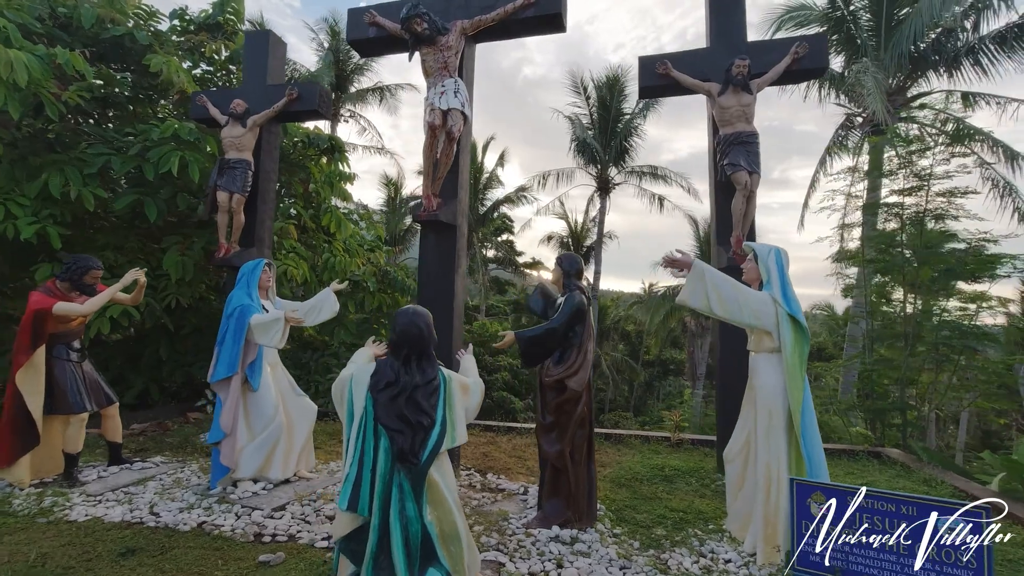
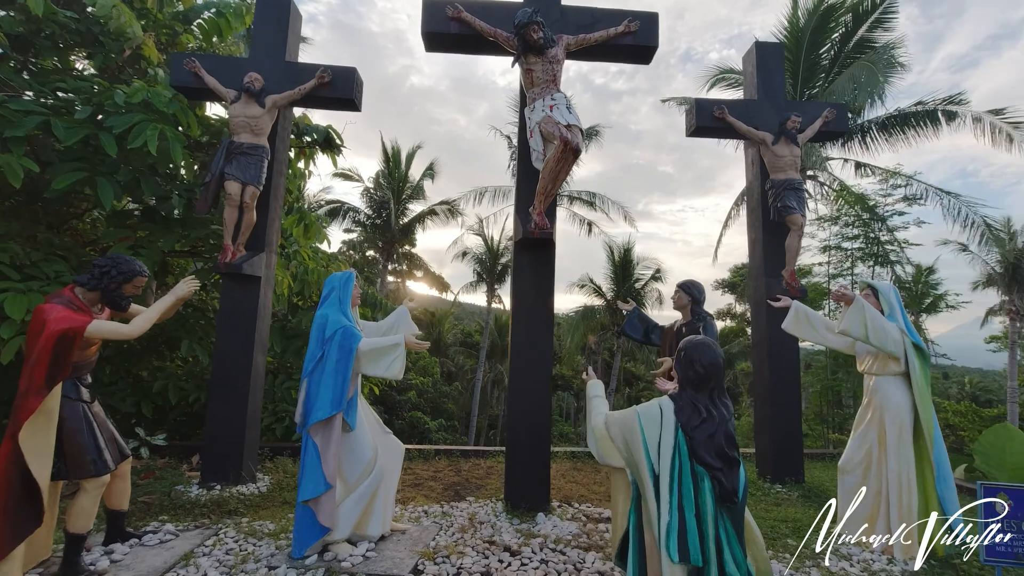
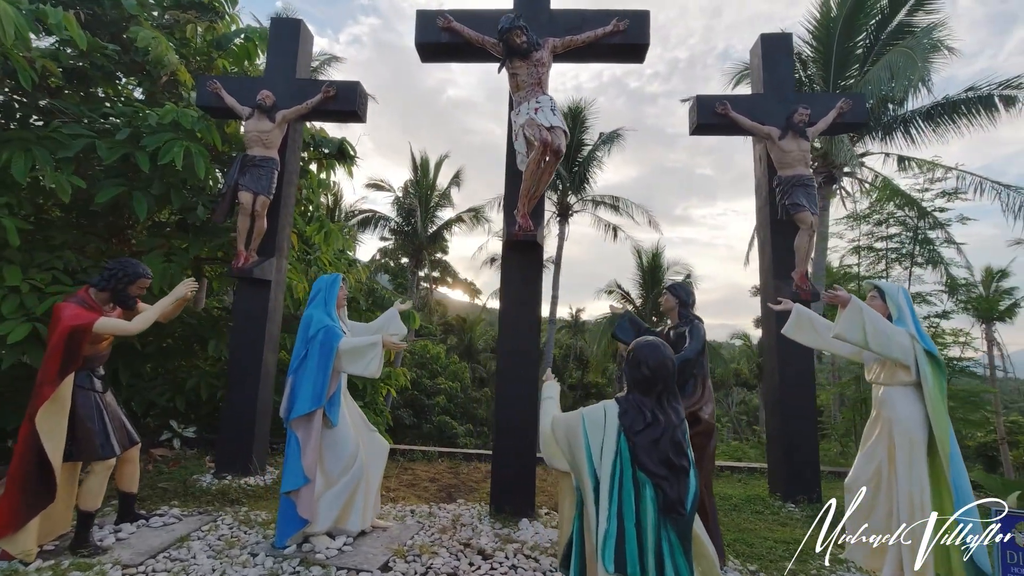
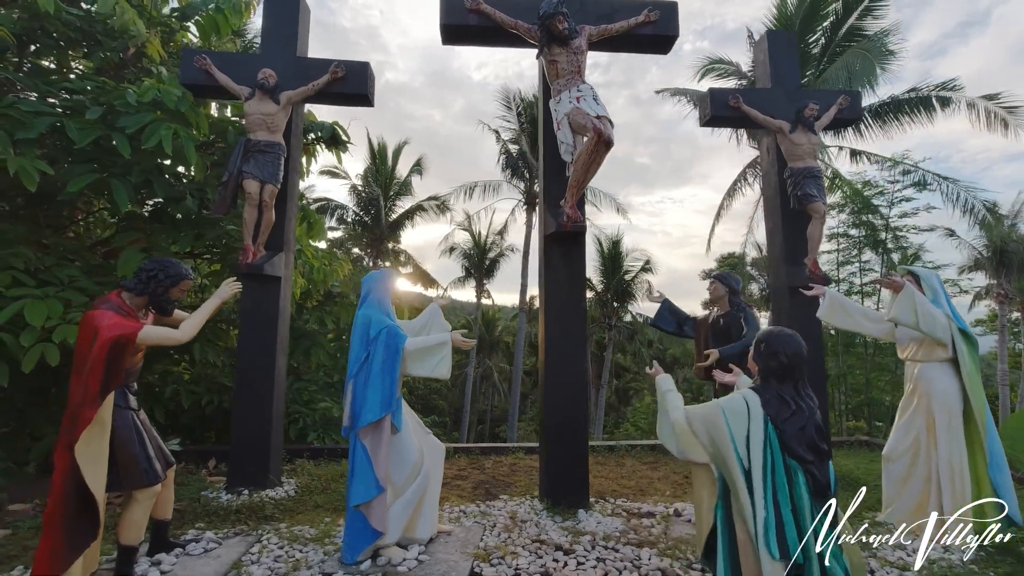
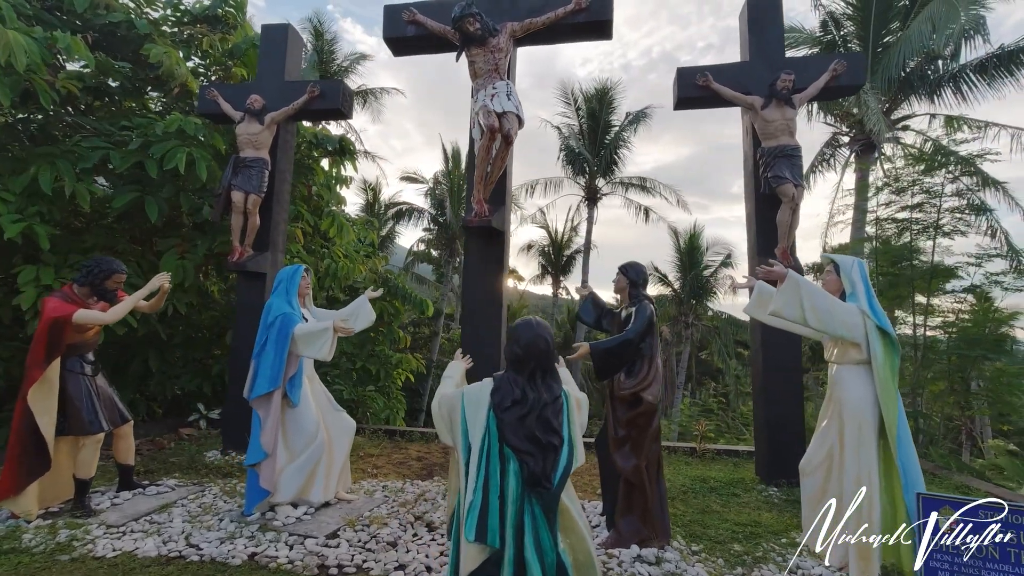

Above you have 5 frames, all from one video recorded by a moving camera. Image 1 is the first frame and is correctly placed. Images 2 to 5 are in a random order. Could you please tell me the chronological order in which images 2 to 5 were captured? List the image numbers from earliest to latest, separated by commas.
5, 3, 2, 4
